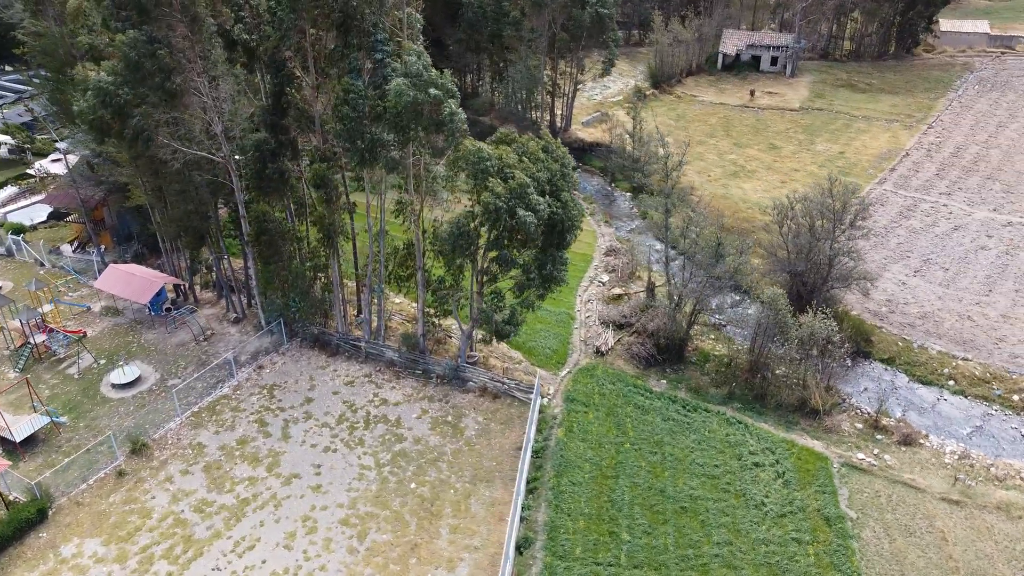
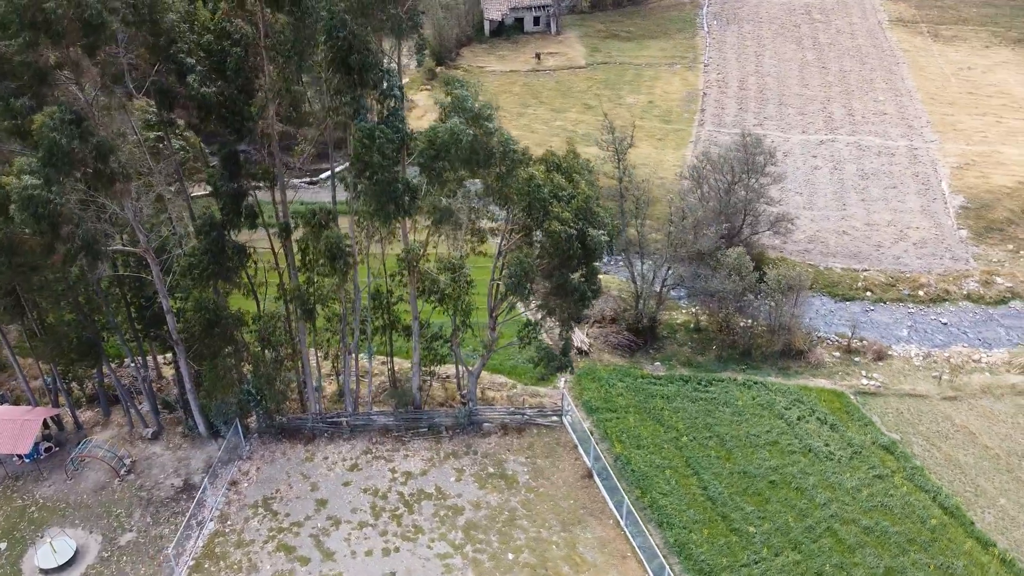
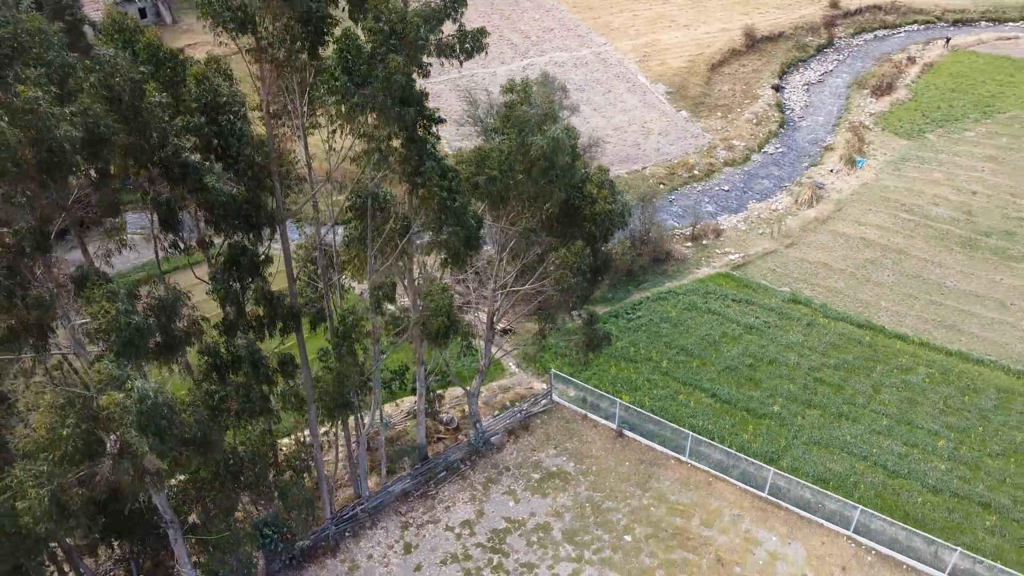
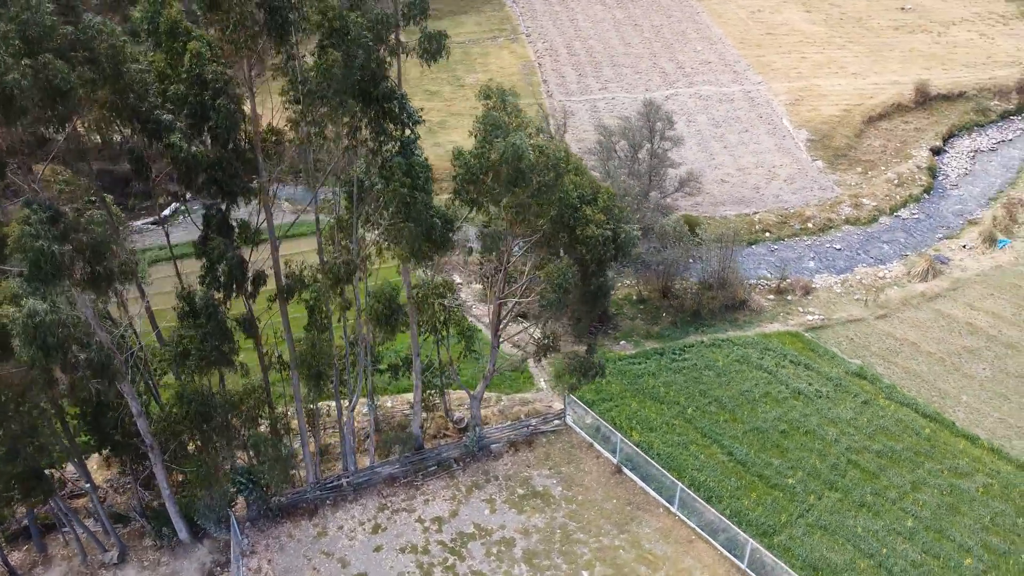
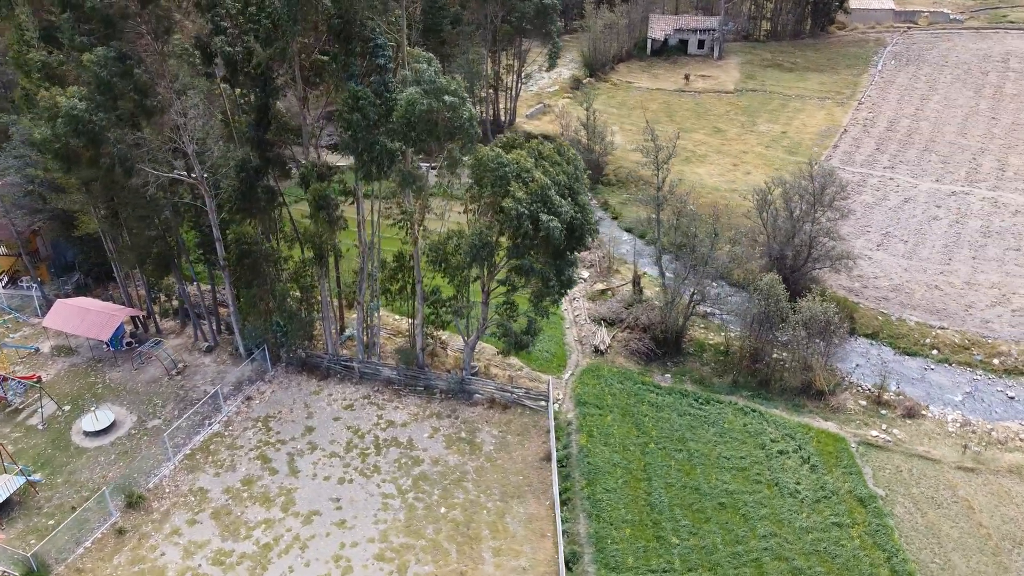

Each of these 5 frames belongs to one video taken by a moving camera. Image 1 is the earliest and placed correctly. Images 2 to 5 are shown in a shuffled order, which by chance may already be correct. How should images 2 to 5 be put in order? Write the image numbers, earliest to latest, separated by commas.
5, 2, 4, 3
